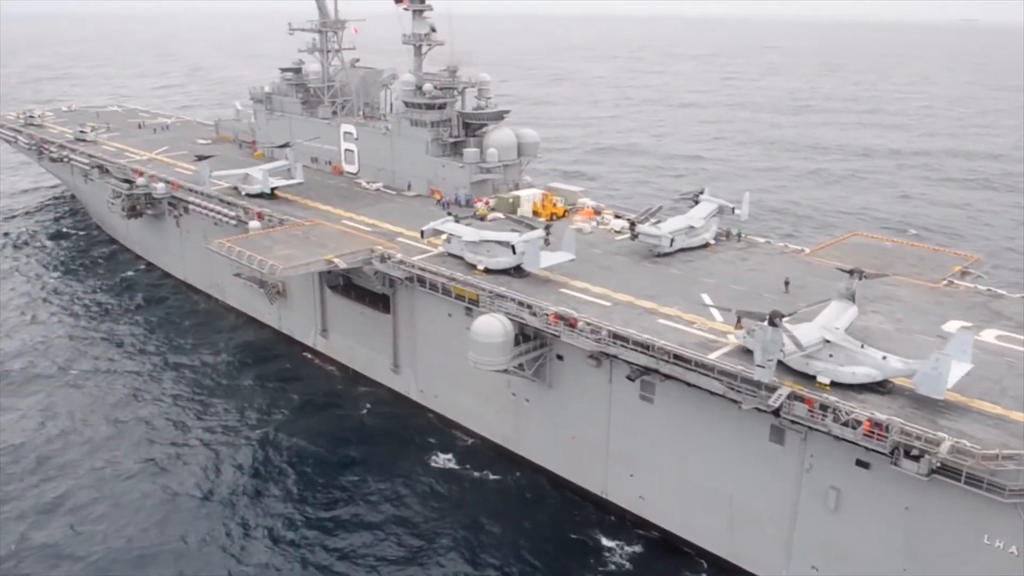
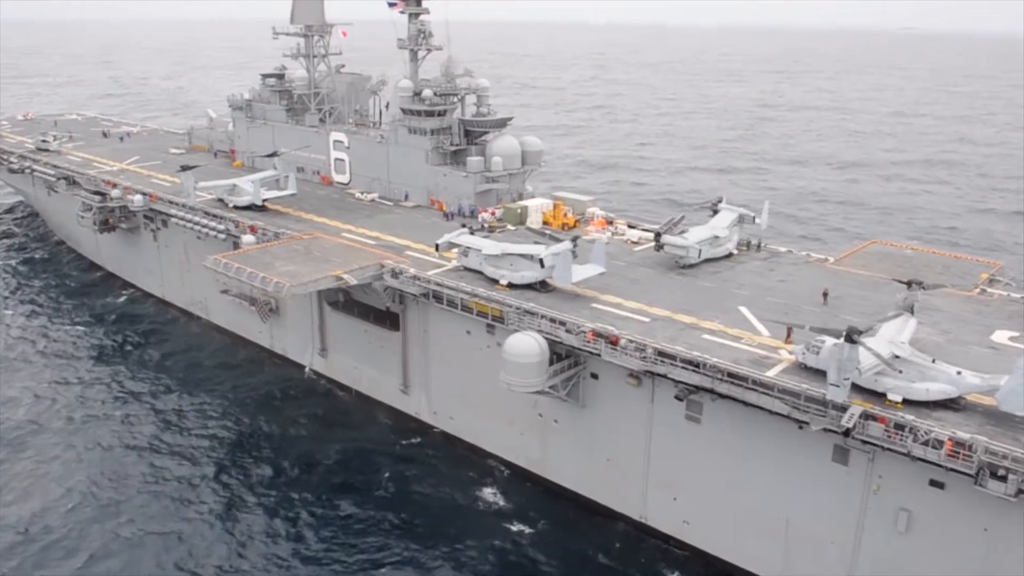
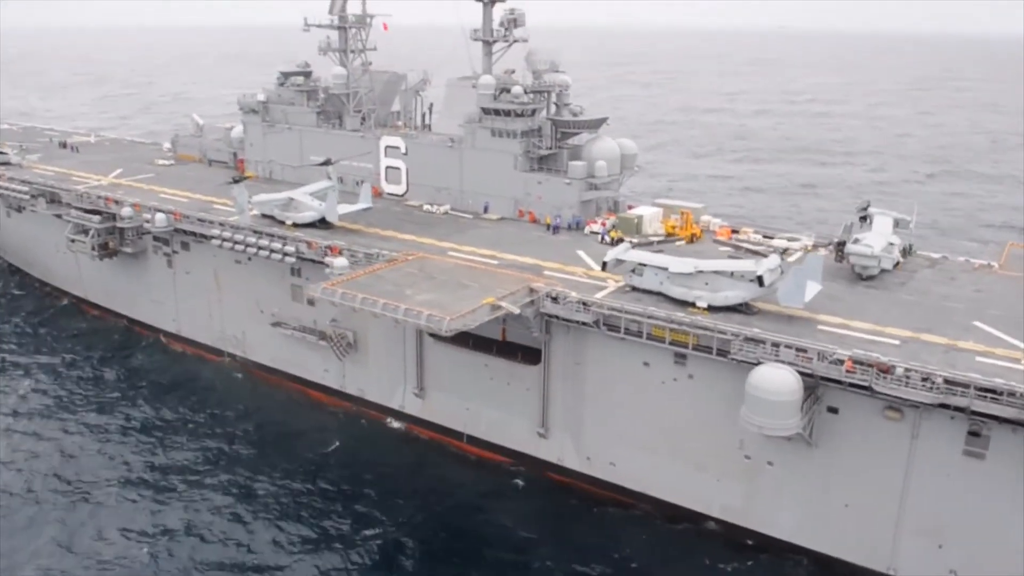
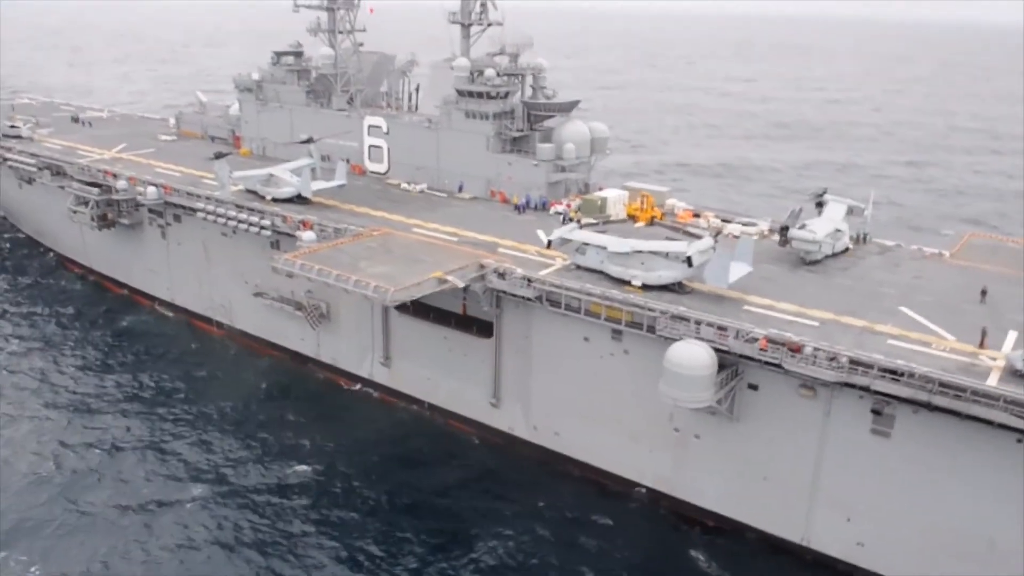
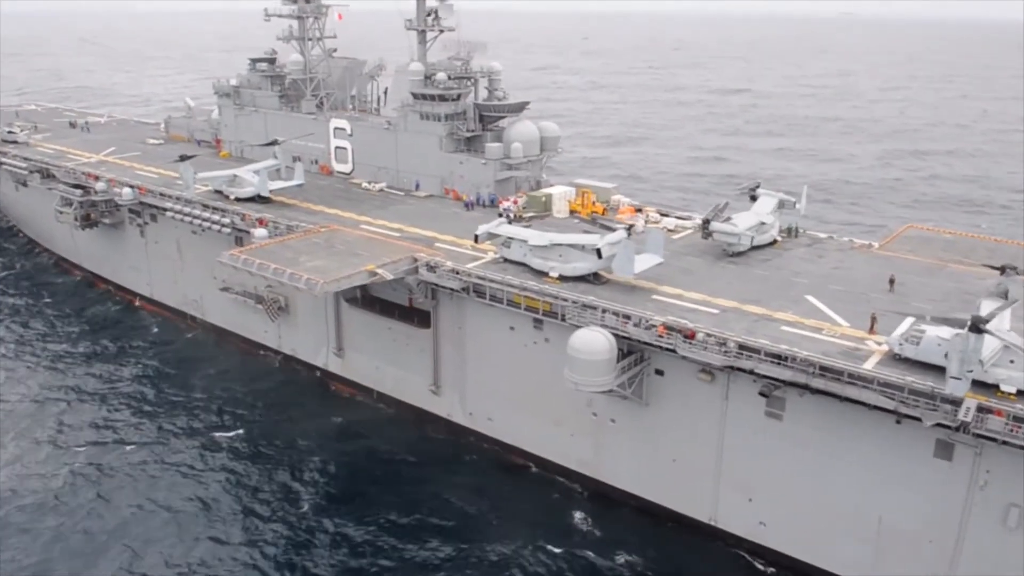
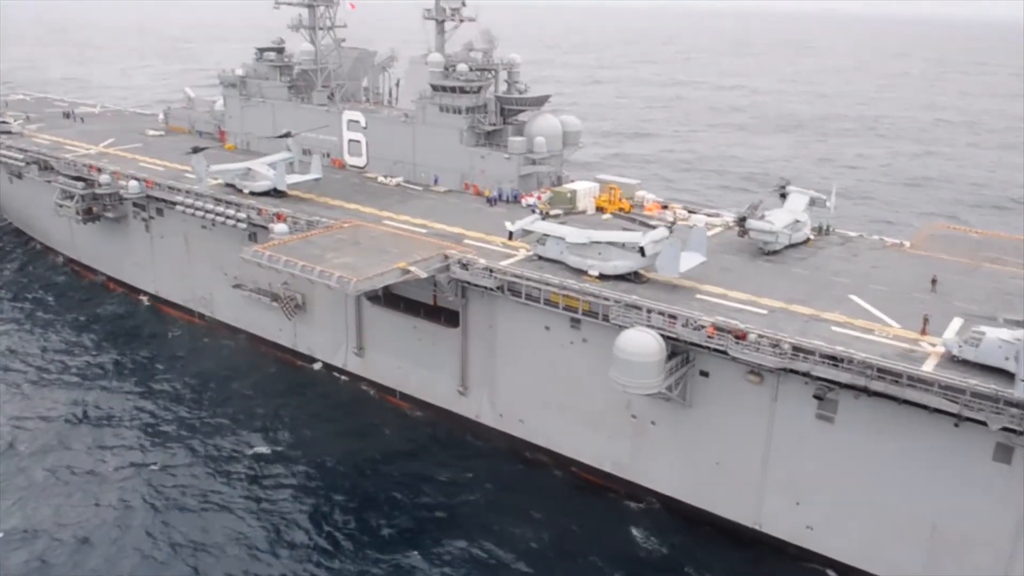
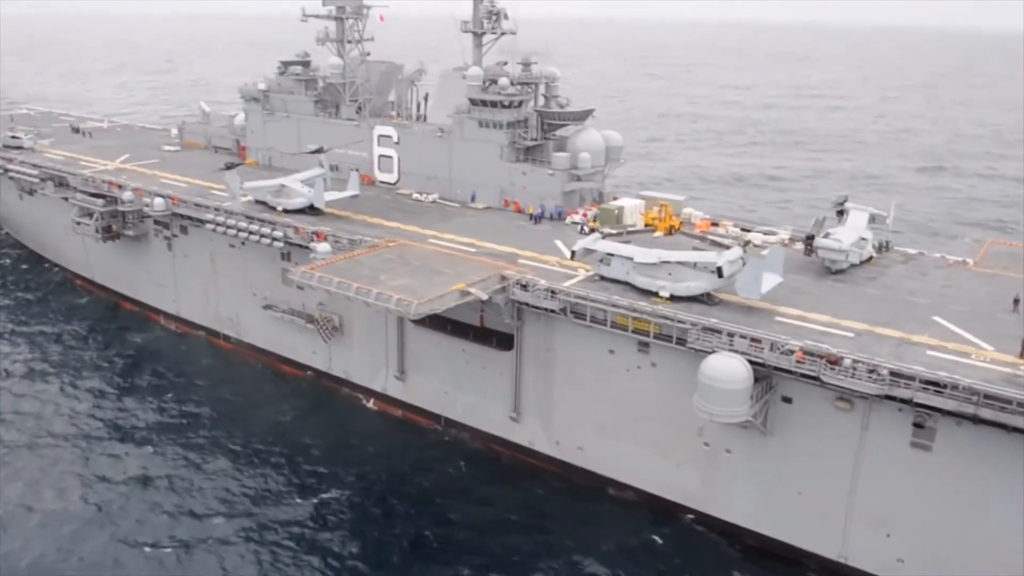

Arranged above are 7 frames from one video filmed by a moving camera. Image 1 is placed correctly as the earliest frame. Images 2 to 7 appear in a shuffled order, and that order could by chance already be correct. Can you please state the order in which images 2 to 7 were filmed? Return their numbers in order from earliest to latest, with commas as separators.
2, 5, 6, 4, 7, 3
